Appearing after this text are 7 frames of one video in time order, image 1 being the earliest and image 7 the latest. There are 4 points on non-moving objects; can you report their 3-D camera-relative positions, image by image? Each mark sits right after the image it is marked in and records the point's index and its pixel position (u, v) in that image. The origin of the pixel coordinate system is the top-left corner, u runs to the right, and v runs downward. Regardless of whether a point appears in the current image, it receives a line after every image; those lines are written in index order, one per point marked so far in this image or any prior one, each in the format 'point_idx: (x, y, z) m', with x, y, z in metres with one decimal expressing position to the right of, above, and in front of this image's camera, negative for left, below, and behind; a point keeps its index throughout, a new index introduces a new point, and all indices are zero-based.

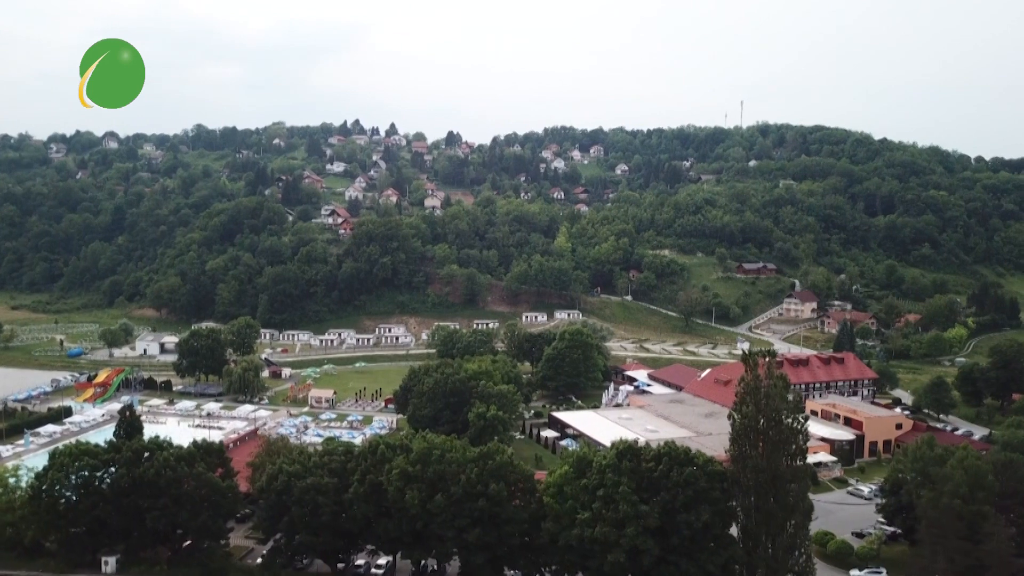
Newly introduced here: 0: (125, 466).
0: (-8.3, -3.9, +17.3) m
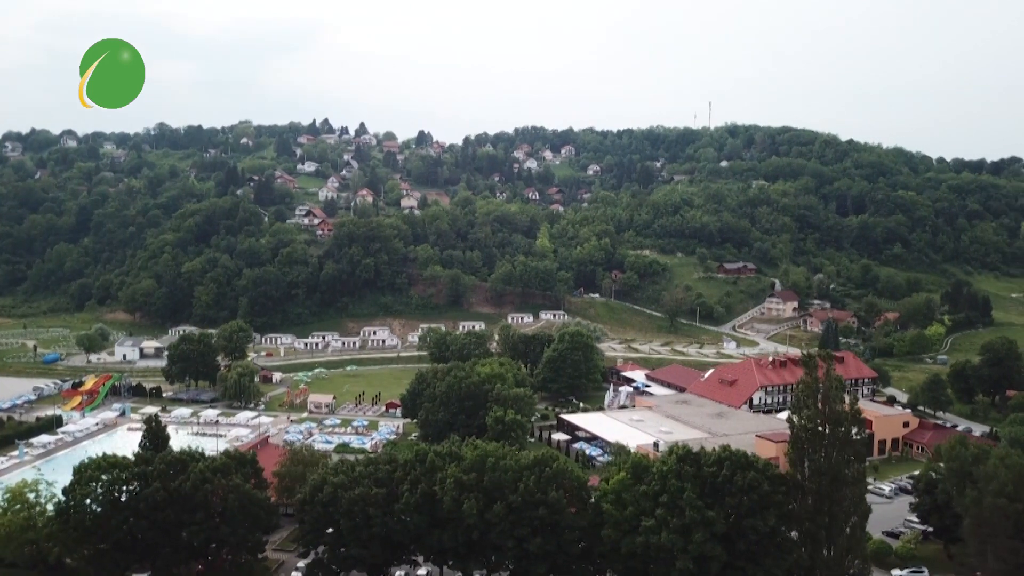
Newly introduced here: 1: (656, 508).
0: (-7.3, -4.0, +16.6) m
1: (+2.7, -4.1, +14.8) m
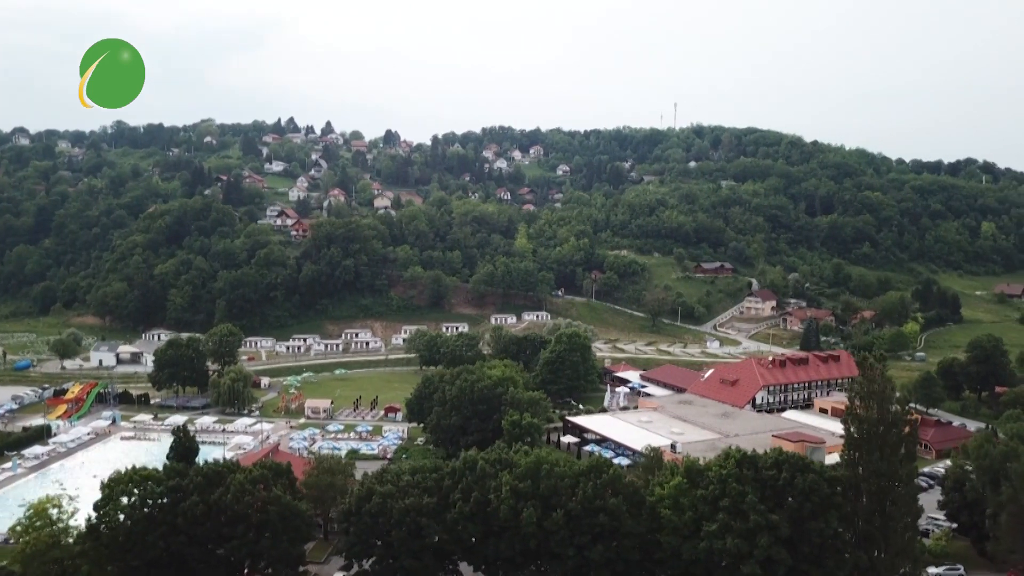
0: (-6.3, -4.1, +16.0) m
1: (+3.8, -4.1, +14.7) m
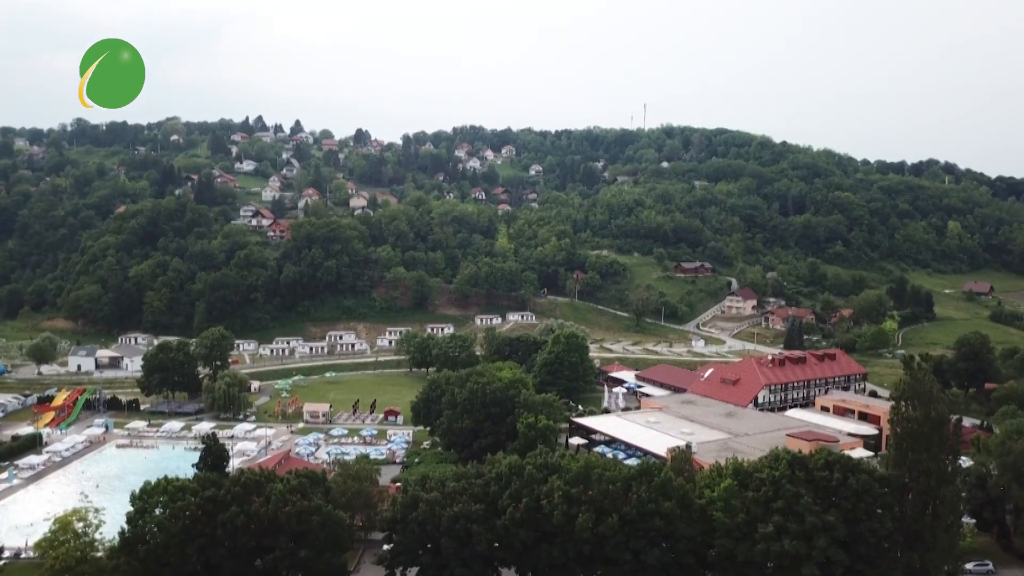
0: (-5.4, -4.2, +15.5) m
1: (+4.8, -4.1, +14.7) m
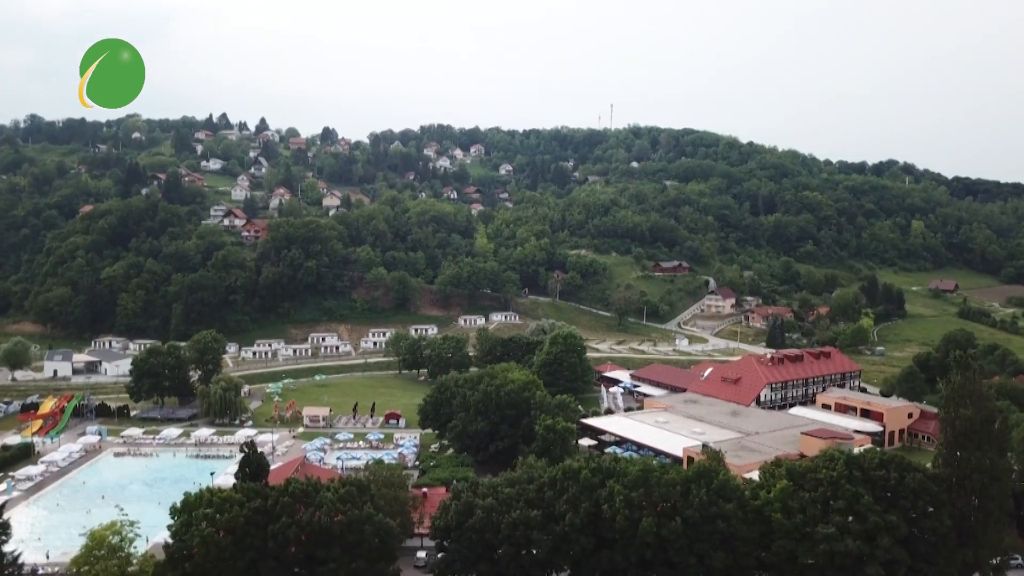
0: (-4.3, -4.3, +15.0) m
1: (+5.9, -4.2, +14.8) m
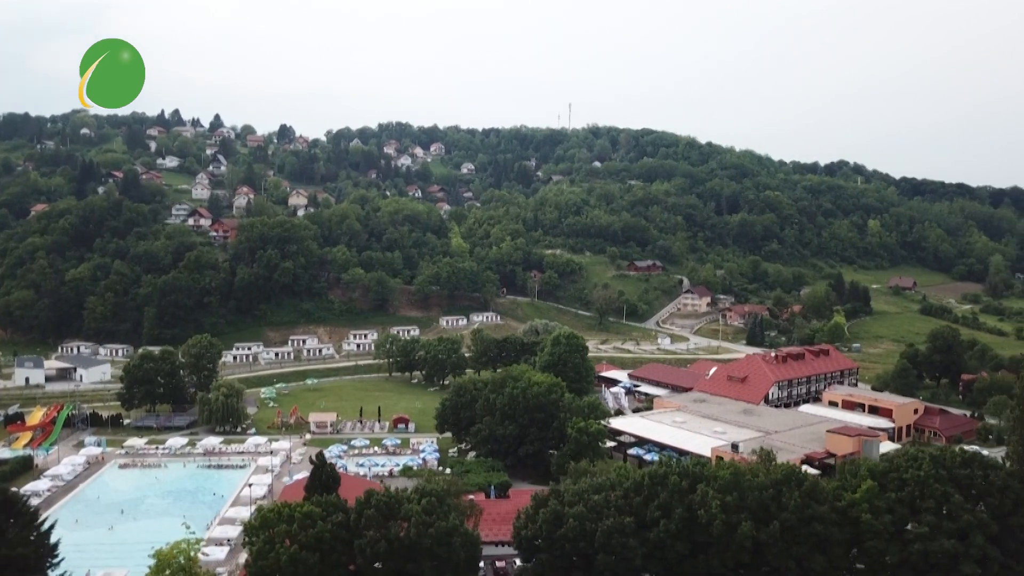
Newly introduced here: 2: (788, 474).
0: (-2.6, -4.3, +14.4) m
1: (+7.6, -4.2, +14.9) m
2: (+5.3, -3.5, +15.3) m
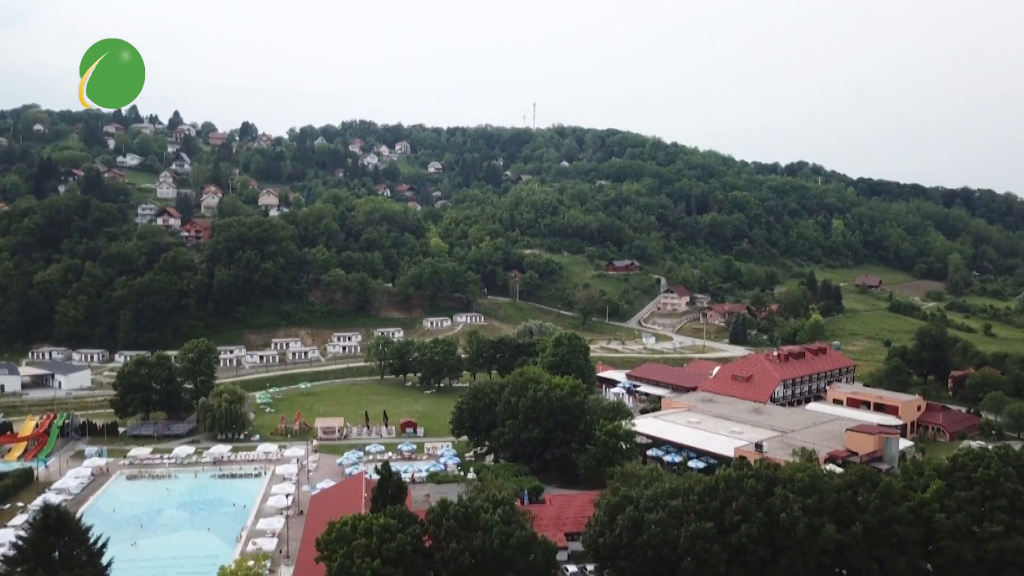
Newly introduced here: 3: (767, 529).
0: (-1.1, -4.4, +14.0) m
1: (+9.0, -4.2, +15.1) m
2: (+6.7, -3.6, +15.3) m
3: (+4.6, -4.4, +14.5) m
